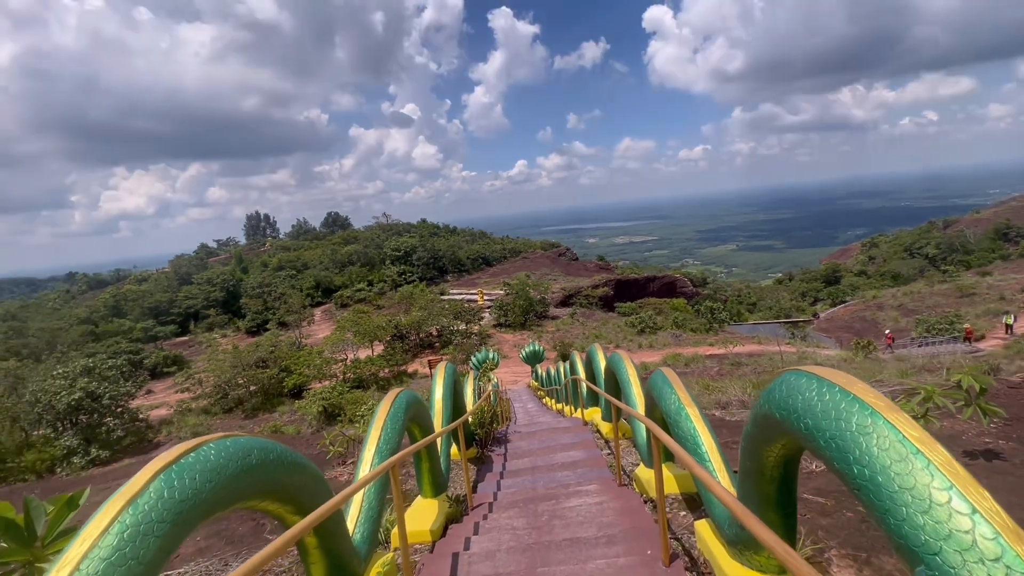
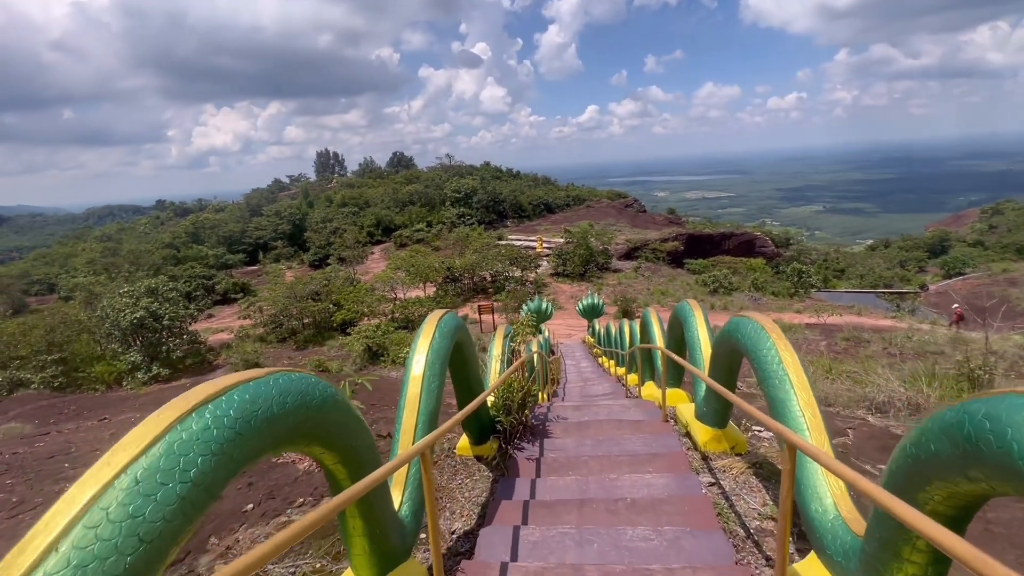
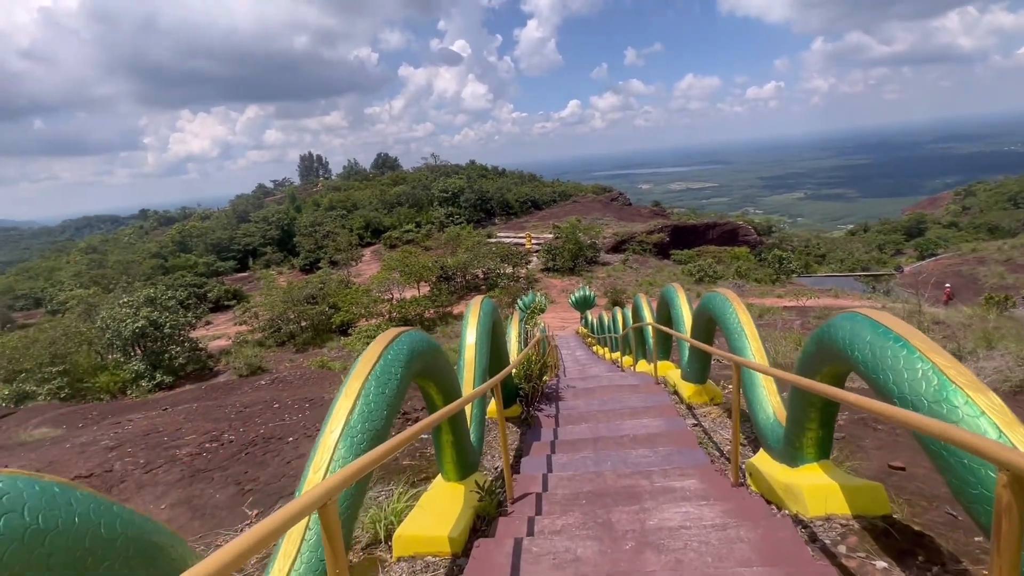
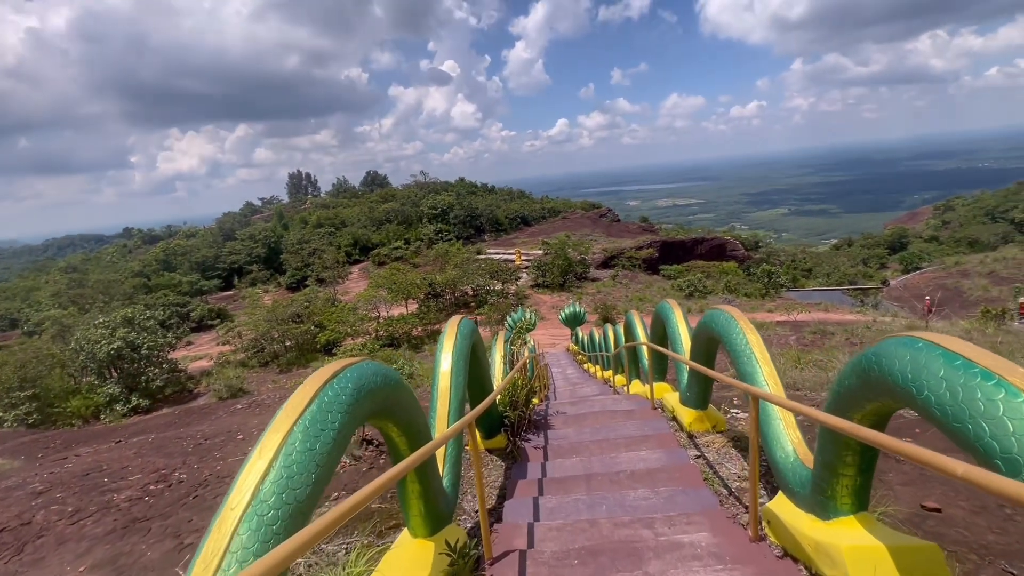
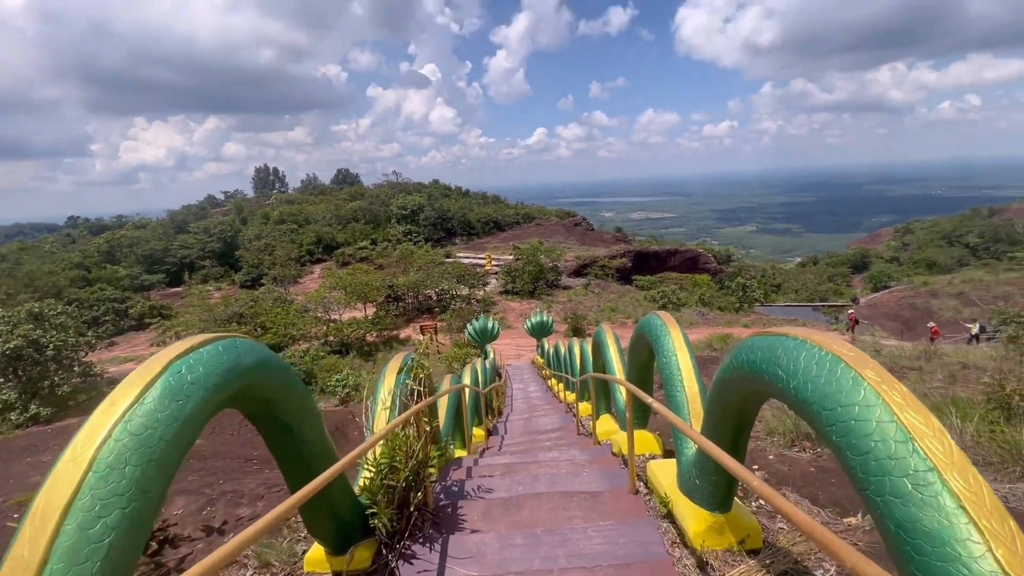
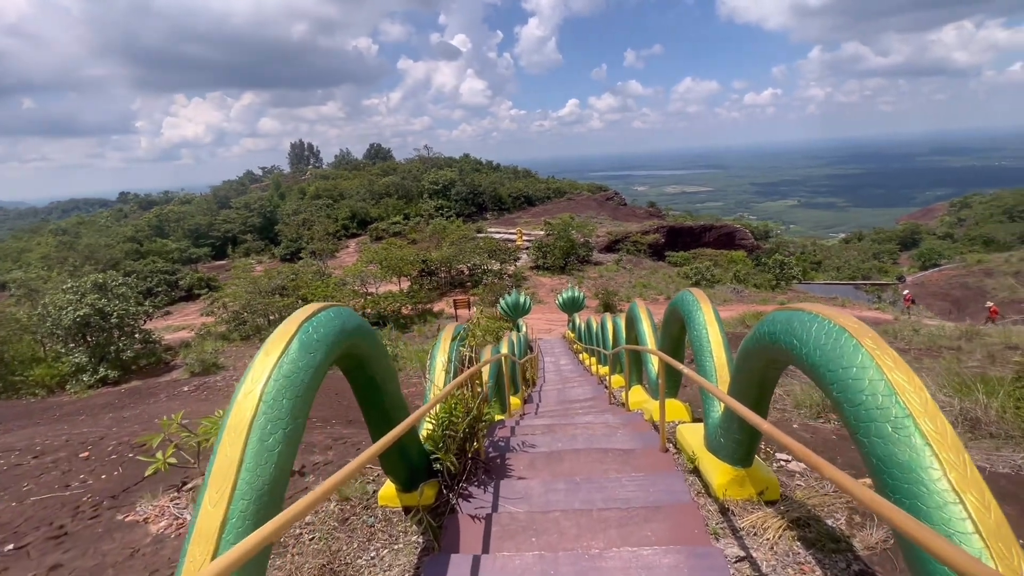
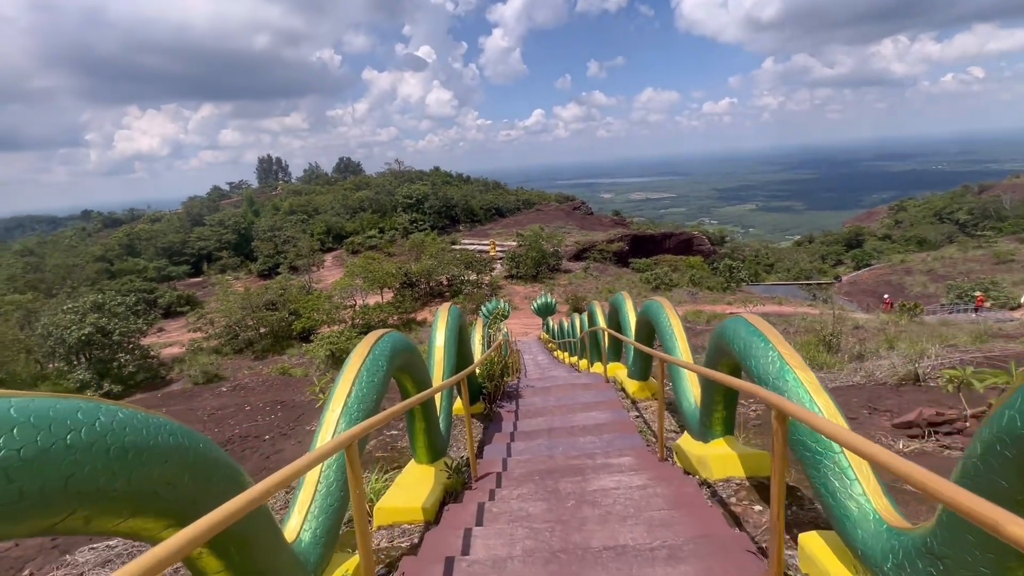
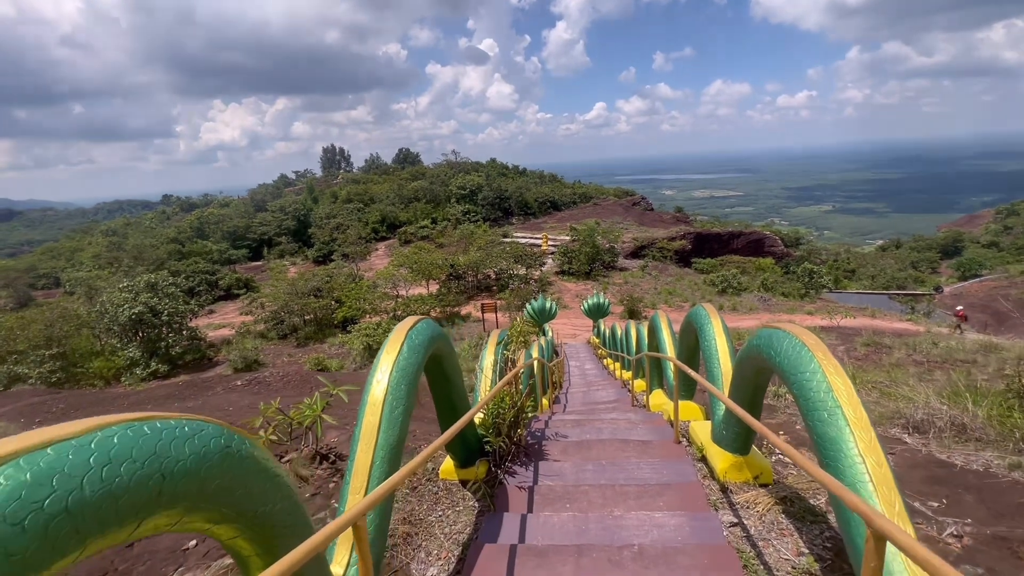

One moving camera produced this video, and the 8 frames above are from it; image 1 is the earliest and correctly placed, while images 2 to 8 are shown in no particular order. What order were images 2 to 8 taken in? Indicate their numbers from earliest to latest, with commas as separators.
7, 3, 4, 2, 8, 6, 5
